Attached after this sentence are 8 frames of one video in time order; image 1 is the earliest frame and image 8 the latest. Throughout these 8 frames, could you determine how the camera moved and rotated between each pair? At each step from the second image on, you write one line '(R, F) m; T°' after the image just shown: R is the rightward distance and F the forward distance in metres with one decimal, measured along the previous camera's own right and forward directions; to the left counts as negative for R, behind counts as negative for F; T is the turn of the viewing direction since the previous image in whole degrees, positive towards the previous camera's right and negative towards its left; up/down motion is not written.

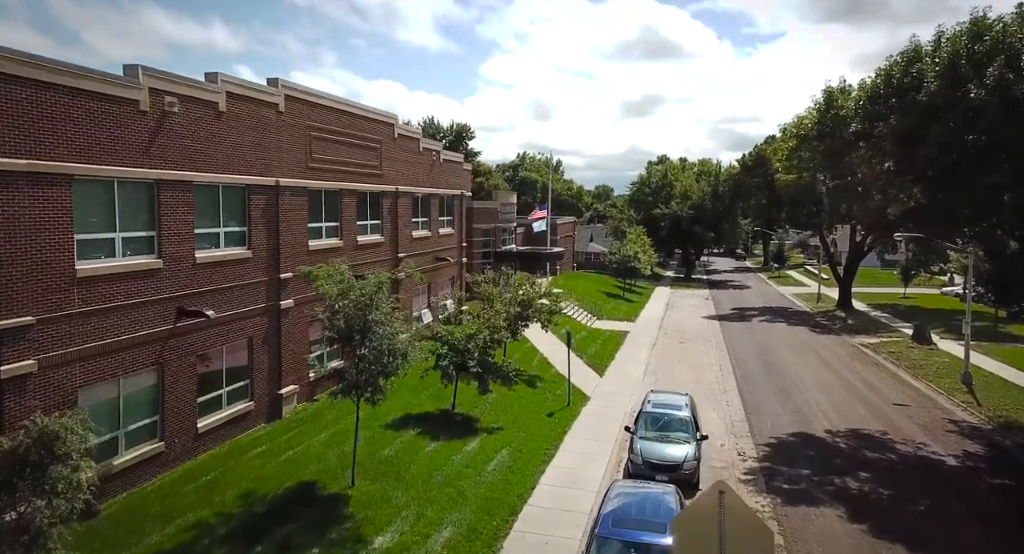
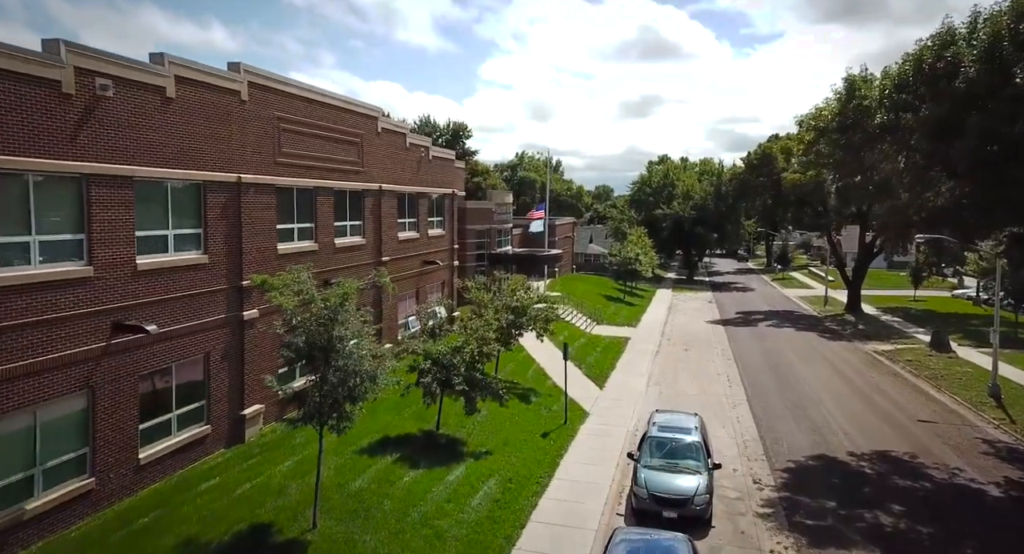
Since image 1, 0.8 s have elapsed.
(+0.2, +1.7) m; 0°
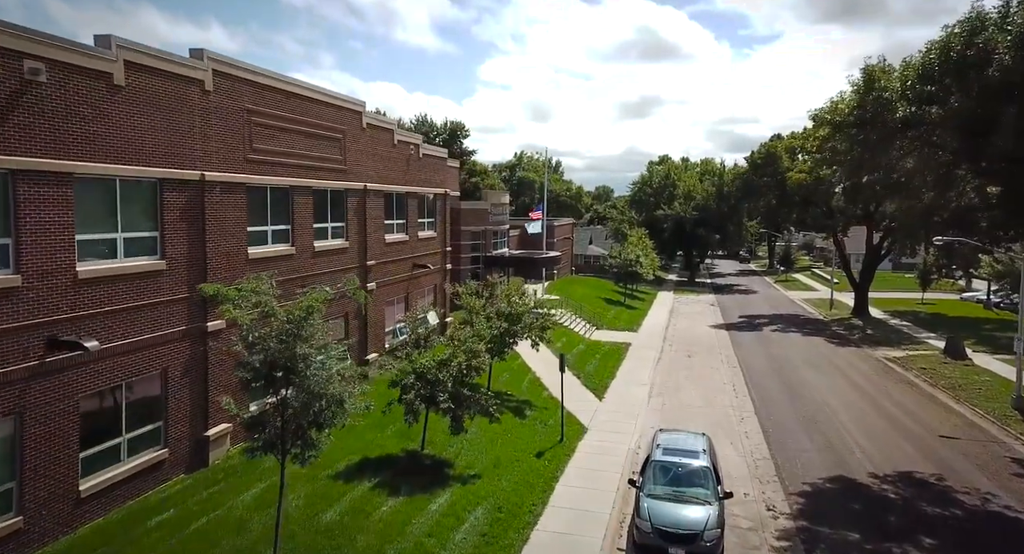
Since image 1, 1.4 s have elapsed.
(+0.2, +1.3) m; 0°
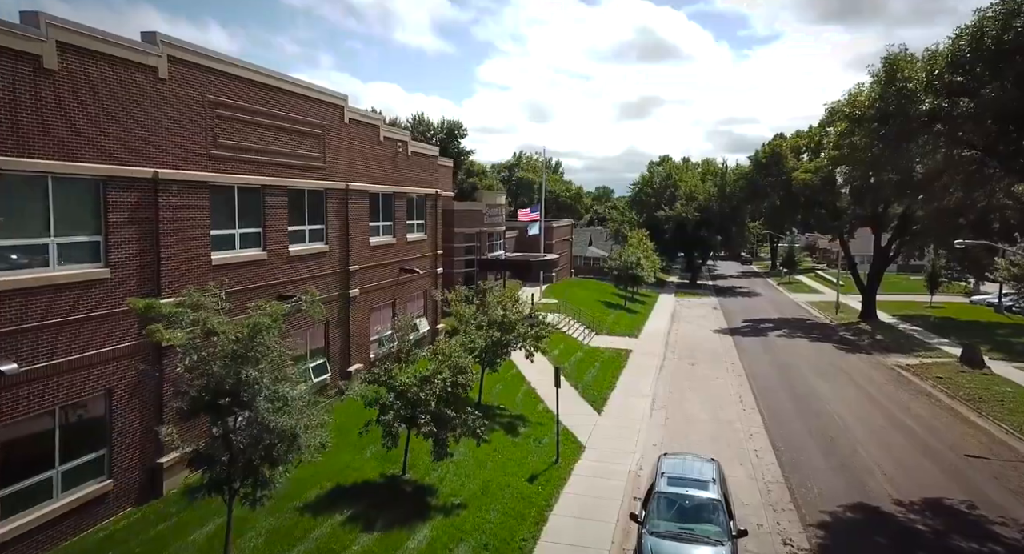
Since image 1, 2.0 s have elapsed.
(+0.2, +1.4) m; 0°
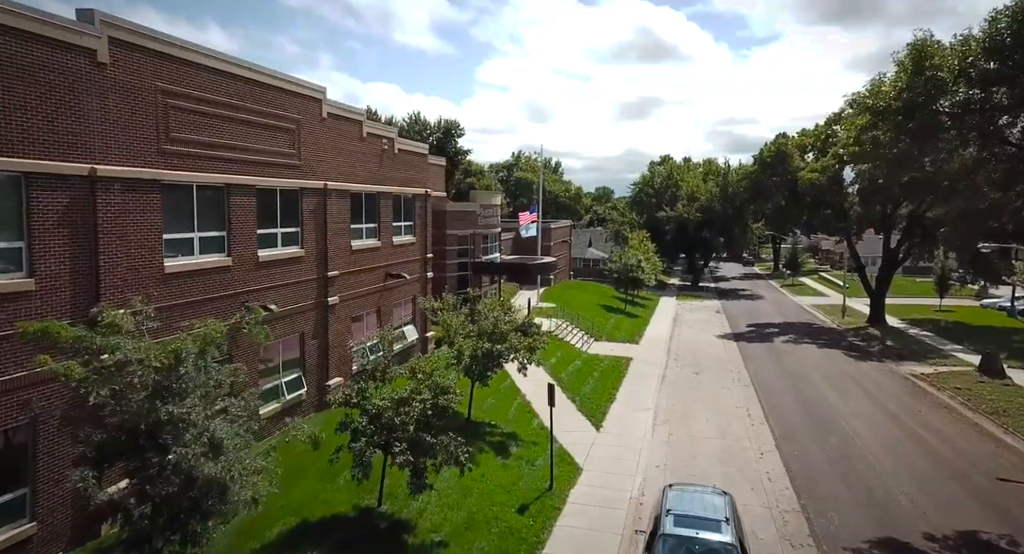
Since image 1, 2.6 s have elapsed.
(+0.2, +1.5) m; 0°
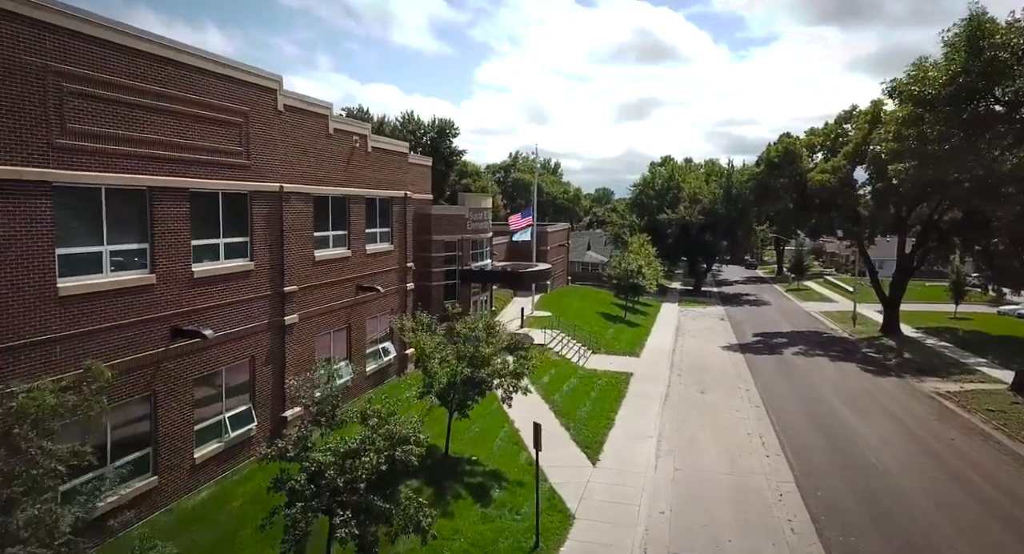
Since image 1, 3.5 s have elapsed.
(+0.4, +2.3) m; 0°
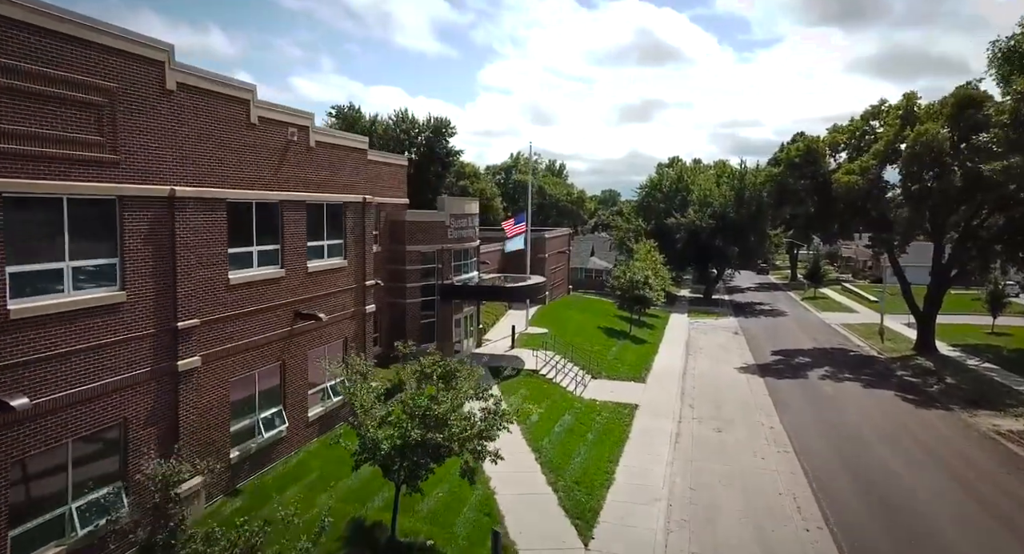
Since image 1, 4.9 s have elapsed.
(+0.8, +3.9) m; -1°
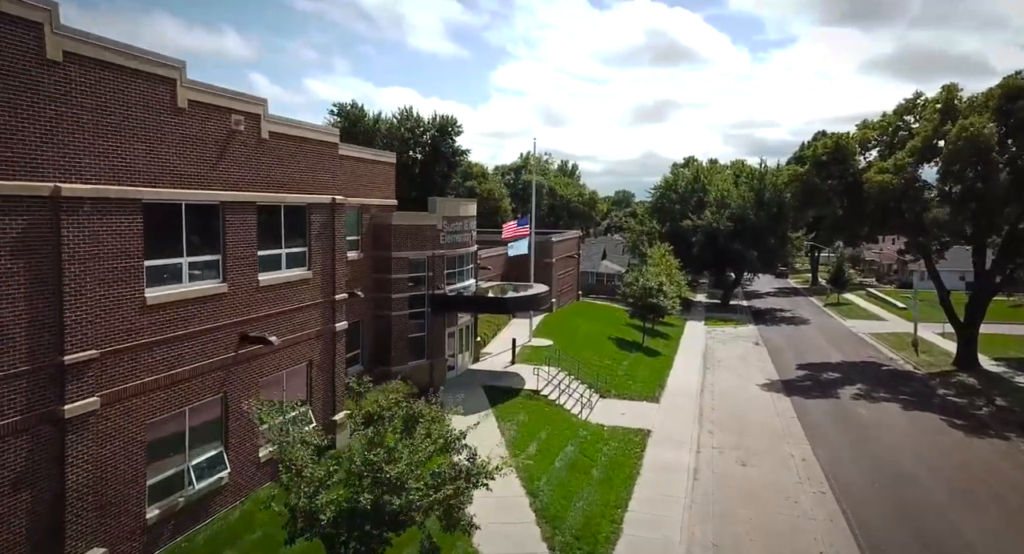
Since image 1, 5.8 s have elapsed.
(+0.5, +2.7) m; -1°
